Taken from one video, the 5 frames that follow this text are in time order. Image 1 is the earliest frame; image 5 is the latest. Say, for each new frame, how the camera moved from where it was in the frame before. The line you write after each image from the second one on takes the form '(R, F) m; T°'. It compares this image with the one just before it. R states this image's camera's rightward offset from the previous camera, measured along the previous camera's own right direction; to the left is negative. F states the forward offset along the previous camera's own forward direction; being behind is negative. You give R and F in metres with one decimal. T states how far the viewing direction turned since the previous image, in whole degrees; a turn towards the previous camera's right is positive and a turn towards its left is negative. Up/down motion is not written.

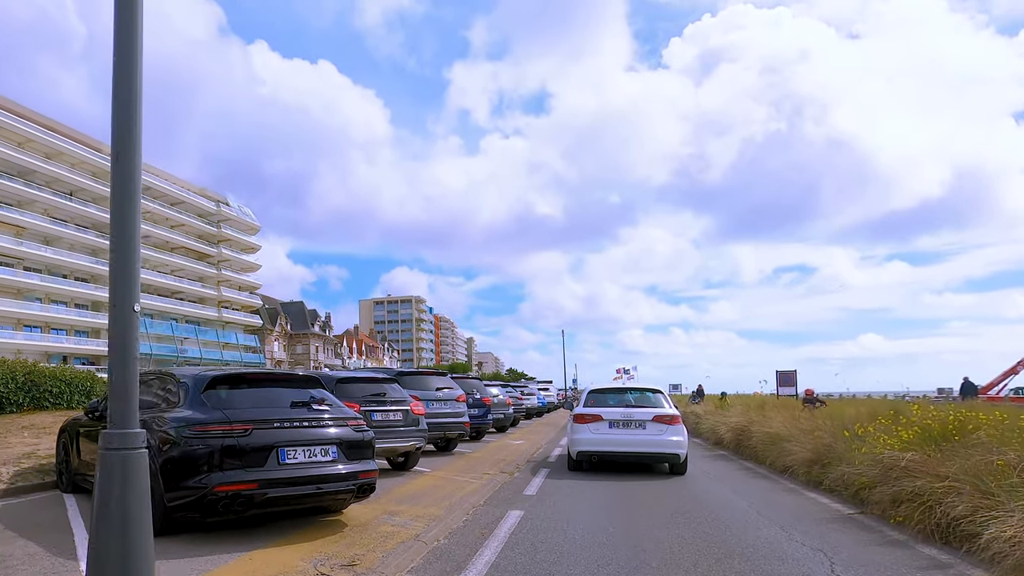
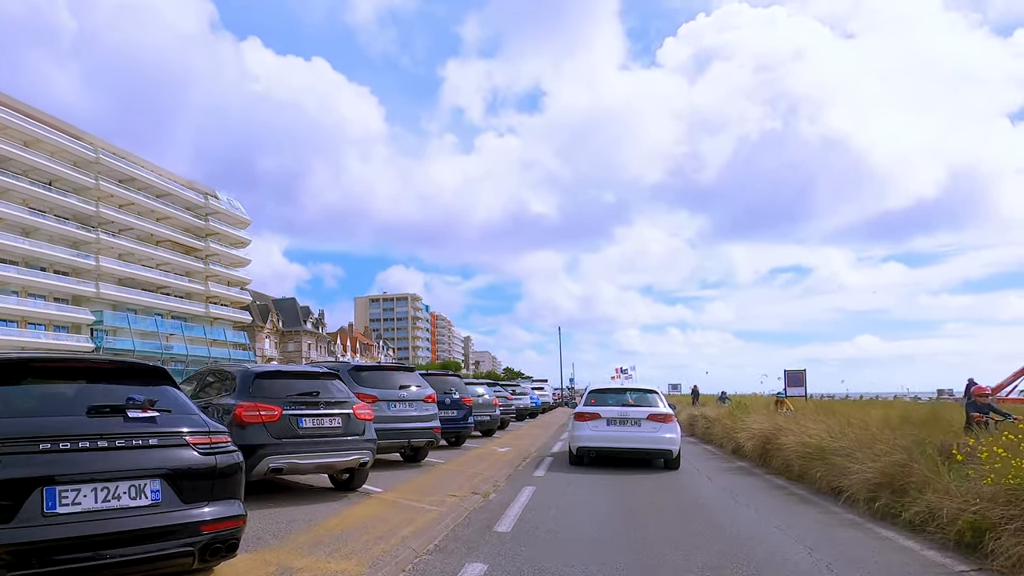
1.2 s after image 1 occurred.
(+0.3, +2.3) m; 0°
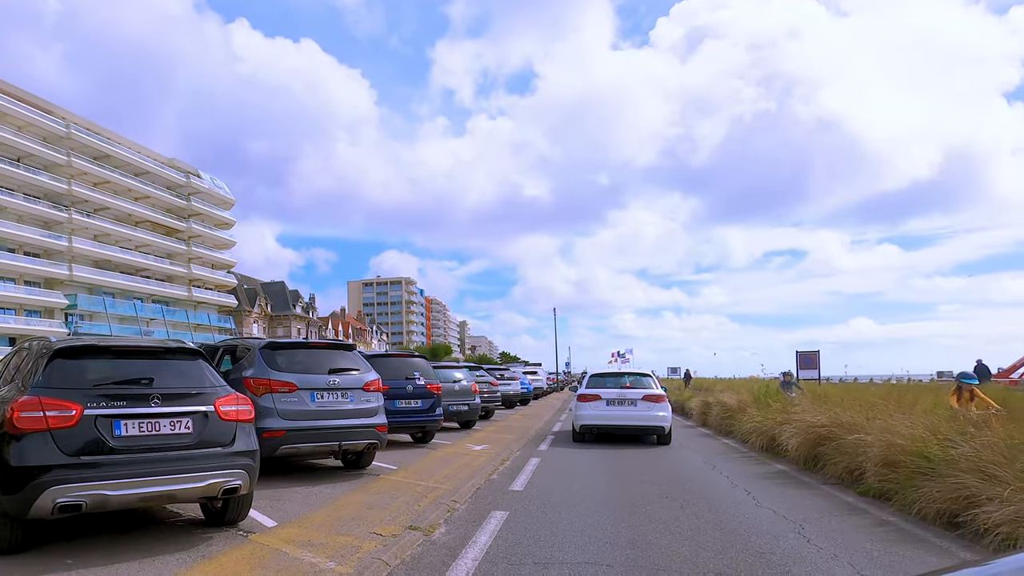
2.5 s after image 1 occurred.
(+0.3, +2.9) m; 0°
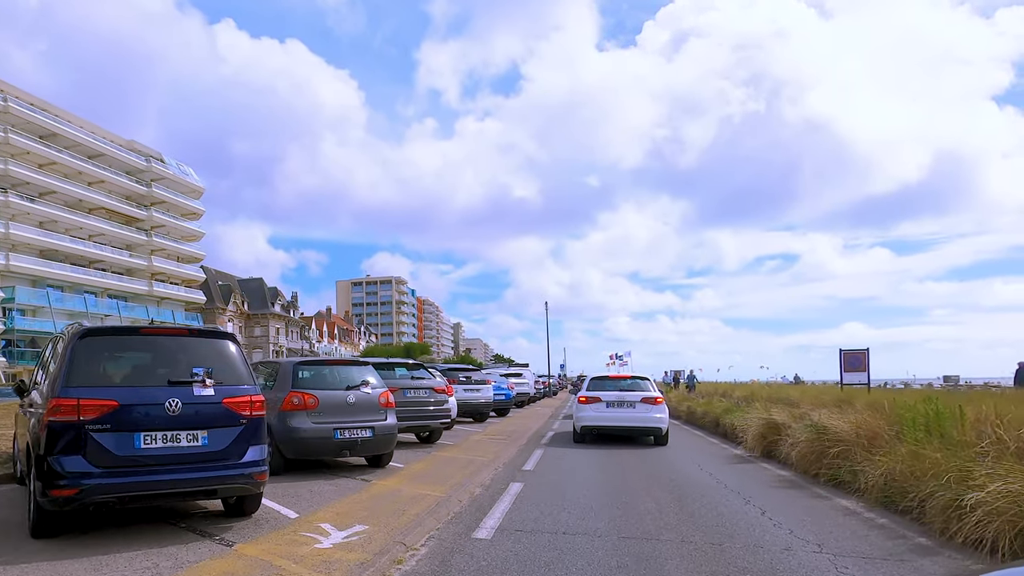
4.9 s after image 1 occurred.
(+0.8, +6.7) m; 0°
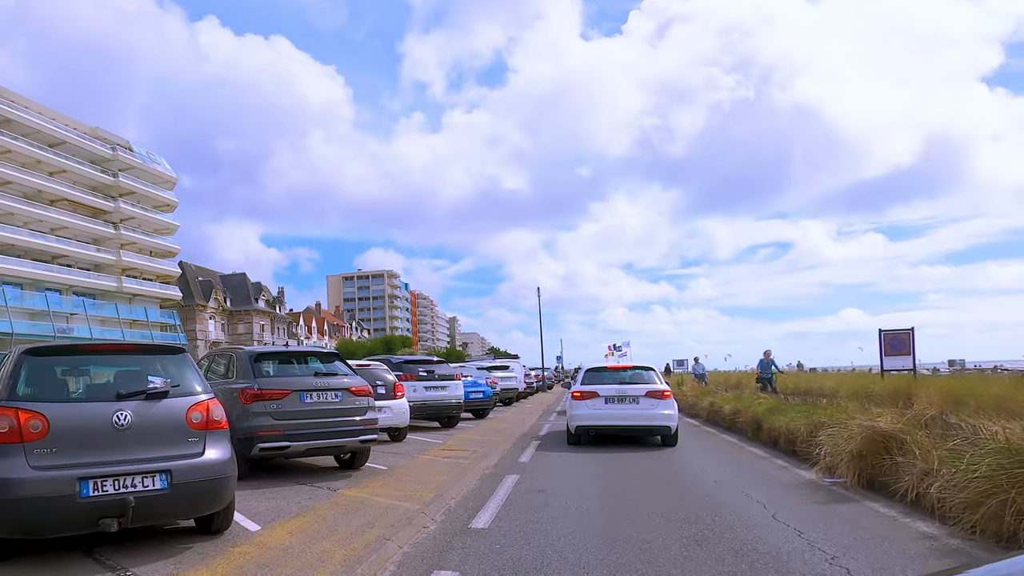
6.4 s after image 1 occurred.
(+0.5, +4.3) m; 0°
